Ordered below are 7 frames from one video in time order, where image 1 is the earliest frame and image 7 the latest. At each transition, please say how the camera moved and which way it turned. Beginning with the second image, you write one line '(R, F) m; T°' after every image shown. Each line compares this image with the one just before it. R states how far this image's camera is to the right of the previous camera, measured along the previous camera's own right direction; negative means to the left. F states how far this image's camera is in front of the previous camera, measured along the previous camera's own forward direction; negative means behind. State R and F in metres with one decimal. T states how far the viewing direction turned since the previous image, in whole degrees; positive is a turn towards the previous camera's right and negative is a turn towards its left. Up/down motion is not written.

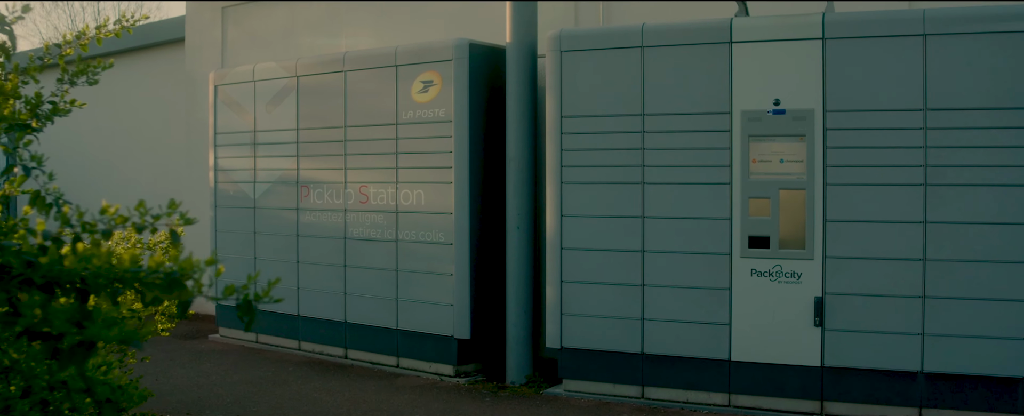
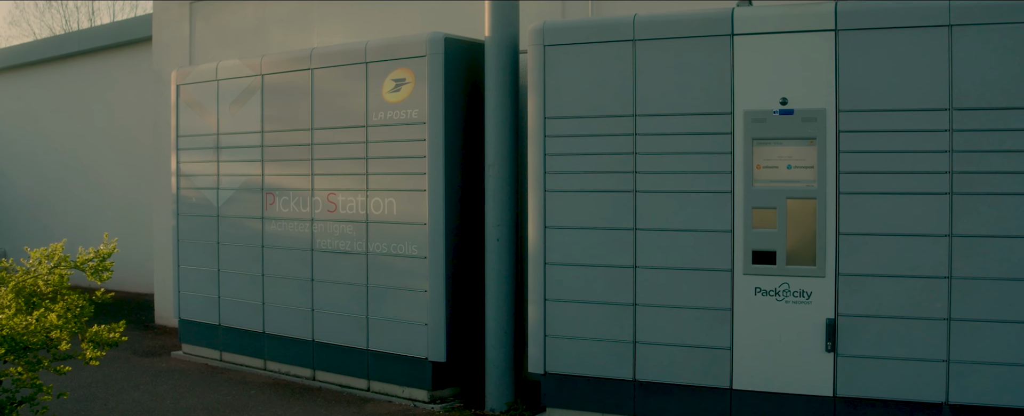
(+0.2, +0.5) m; -1°
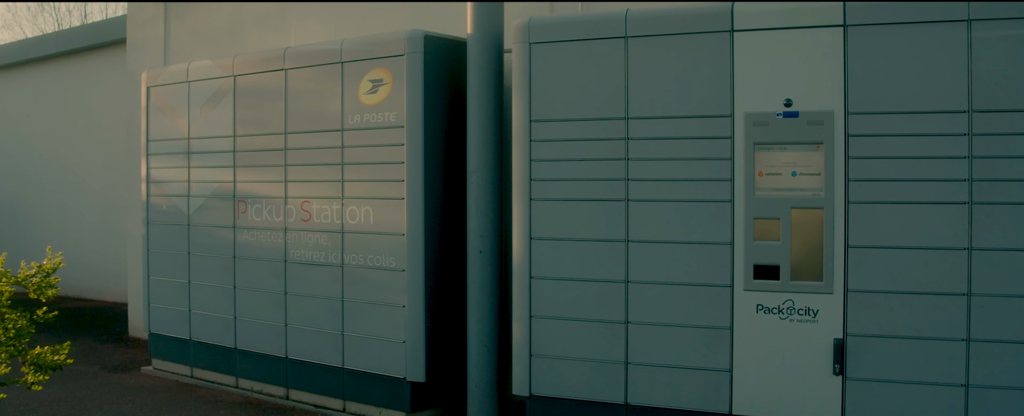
(+0.2, +0.3) m; -1°
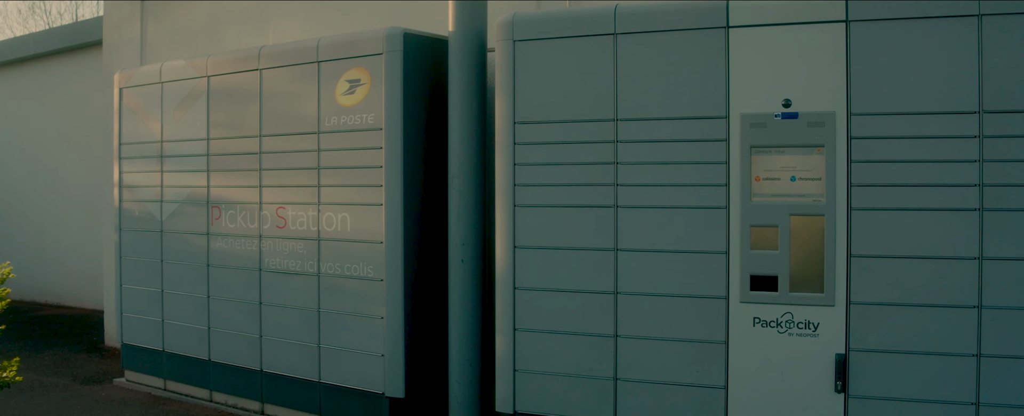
(+0.1, +0.2) m; 0°
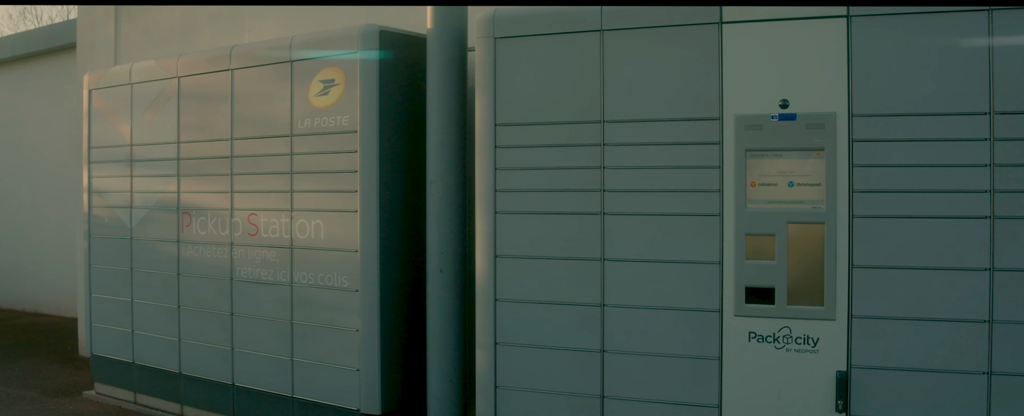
(+0.1, +0.2) m; 0°
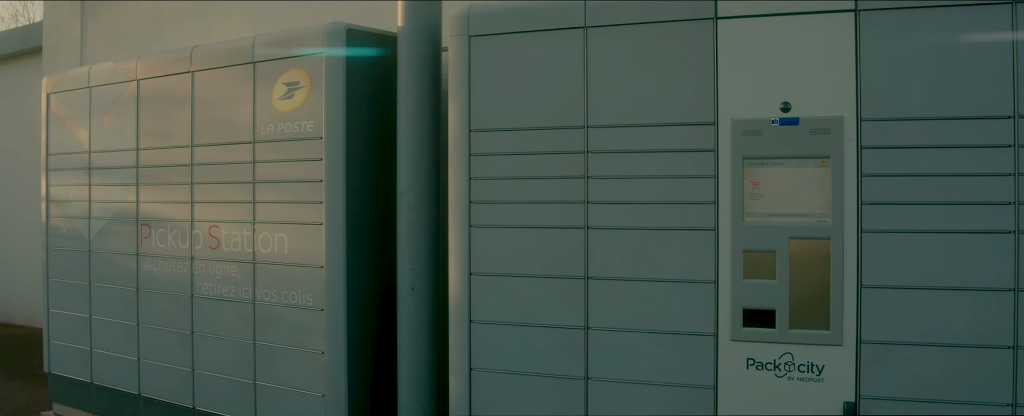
(+0.2, +0.3) m; -1°
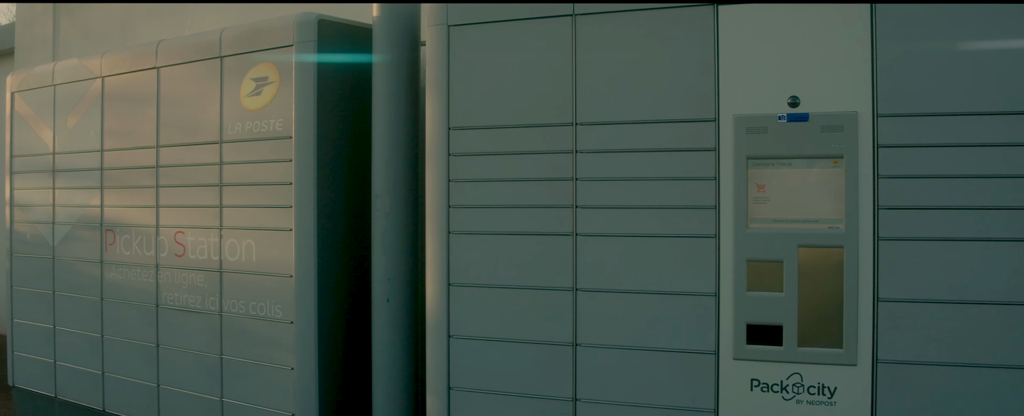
(+0.1, +0.3) m; -1°
